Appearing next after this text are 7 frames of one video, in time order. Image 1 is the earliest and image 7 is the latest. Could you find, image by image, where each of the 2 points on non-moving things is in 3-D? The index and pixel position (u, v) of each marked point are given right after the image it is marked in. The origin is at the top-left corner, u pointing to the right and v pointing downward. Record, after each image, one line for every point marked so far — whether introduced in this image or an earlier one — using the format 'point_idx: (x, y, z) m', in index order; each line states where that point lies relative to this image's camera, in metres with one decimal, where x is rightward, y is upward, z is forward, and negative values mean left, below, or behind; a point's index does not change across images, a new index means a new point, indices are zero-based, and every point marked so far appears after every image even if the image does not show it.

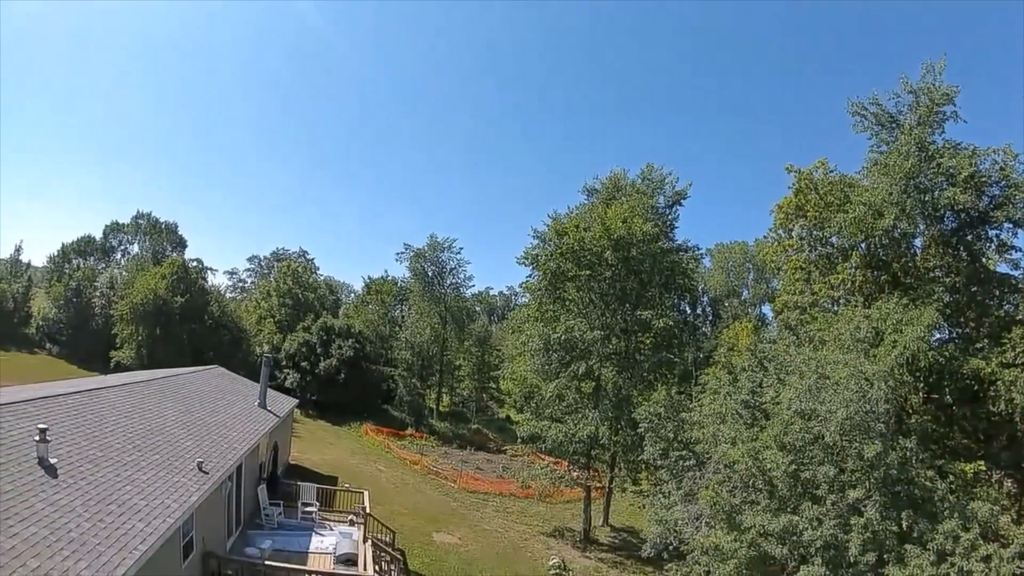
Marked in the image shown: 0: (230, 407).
0: (-8.8, -3.7, +17.9) m
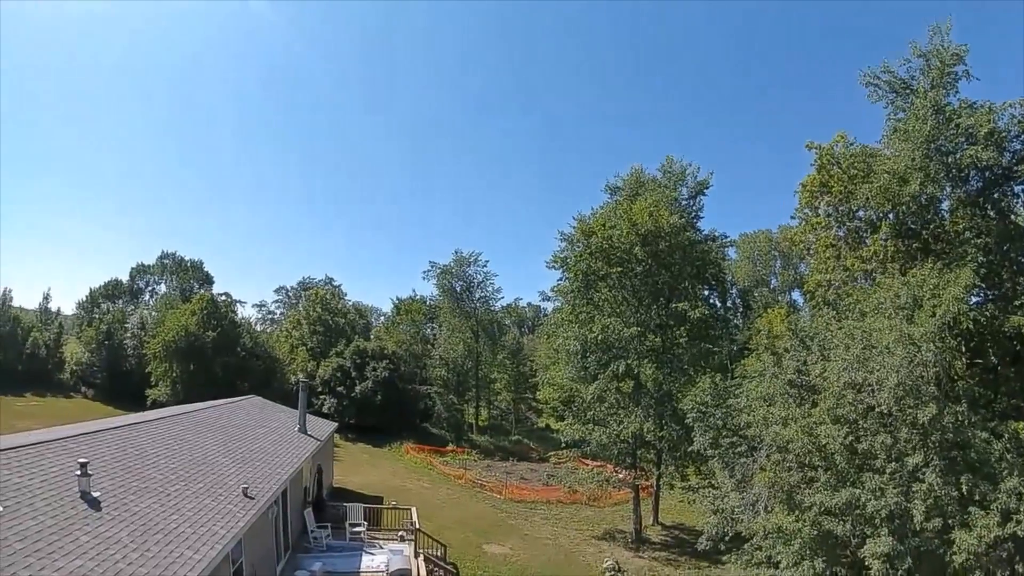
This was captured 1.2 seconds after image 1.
0: (-7.6, -4.6, +18.0) m
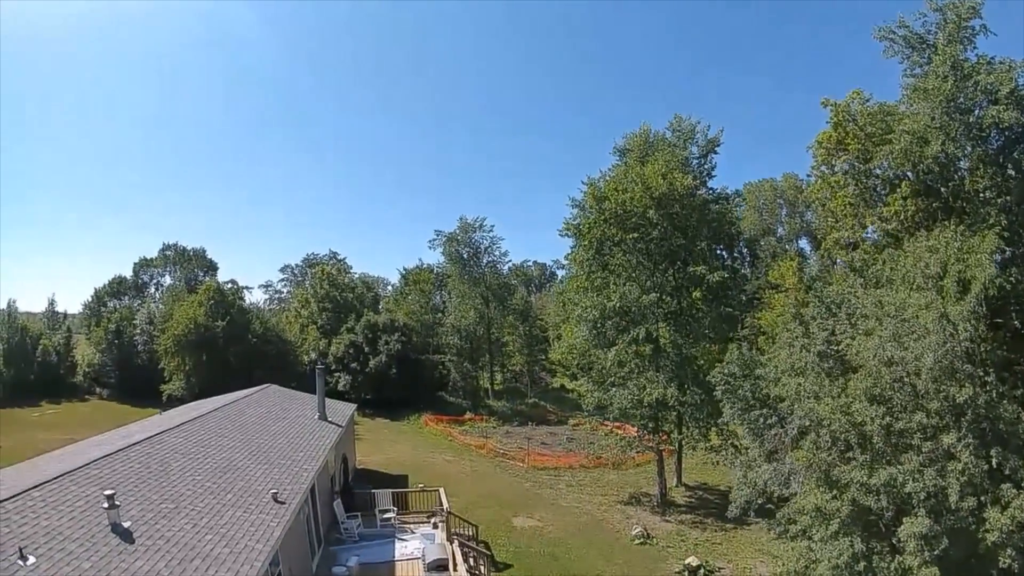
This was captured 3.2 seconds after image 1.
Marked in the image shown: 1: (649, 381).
0: (-6.9, -4.4, +18.1) m
1: (+4.7, -3.3, +19.9) m
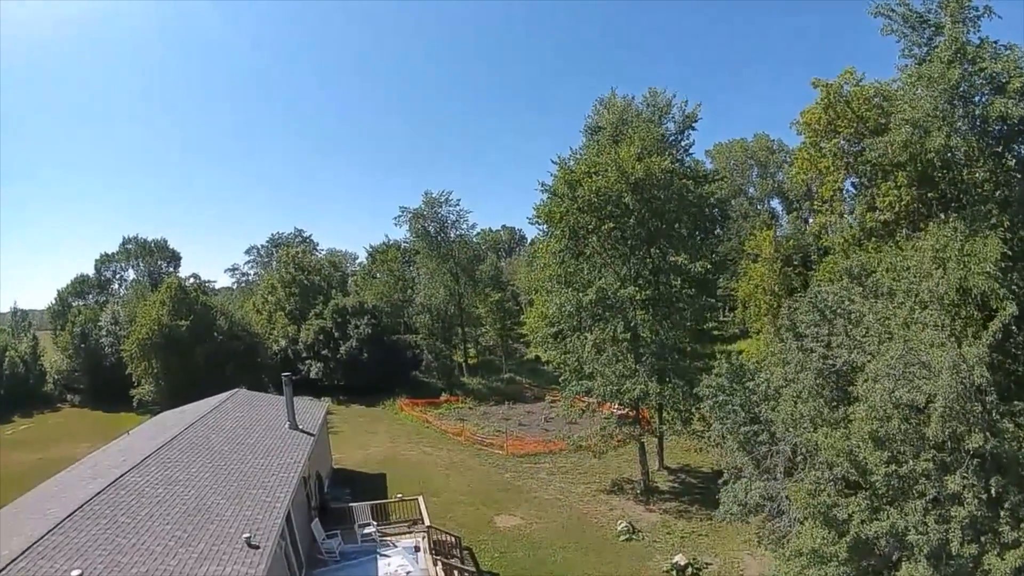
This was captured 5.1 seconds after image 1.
0: (-7.5, -4.6, +17.3) m
1: (+3.9, -2.9, +19.7) m
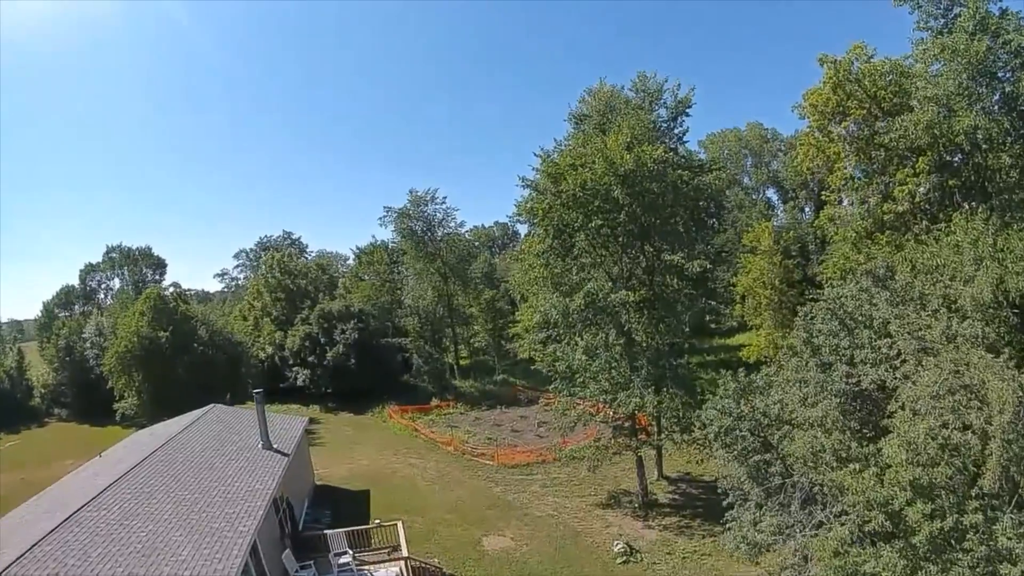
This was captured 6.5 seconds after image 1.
0: (-7.9, -5.0, +16.0) m
1: (+3.5, -2.9, +18.5) m
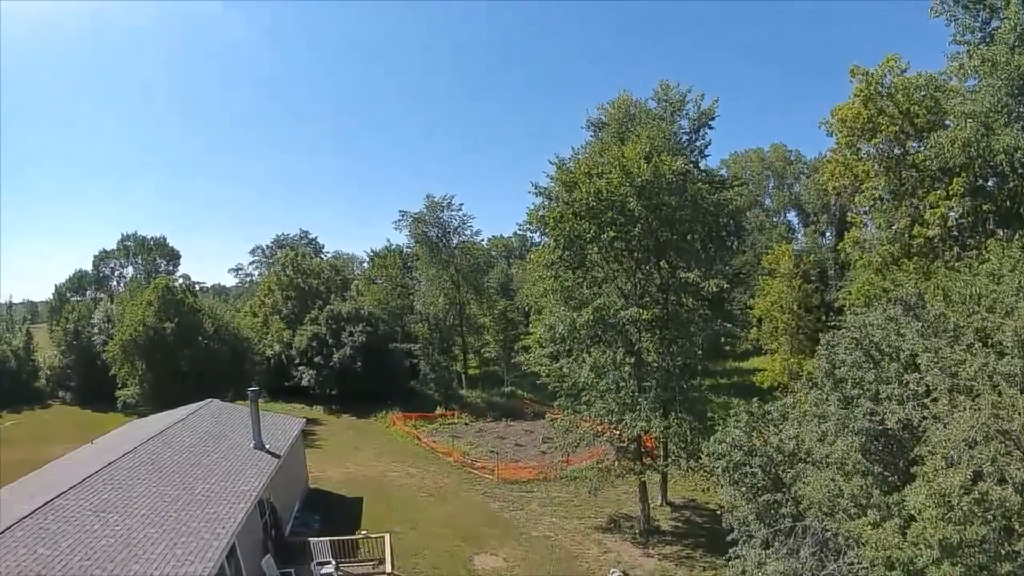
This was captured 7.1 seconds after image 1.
0: (-8.0, -4.8, +15.6) m
1: (+3.5, -3.4, +17.7) m
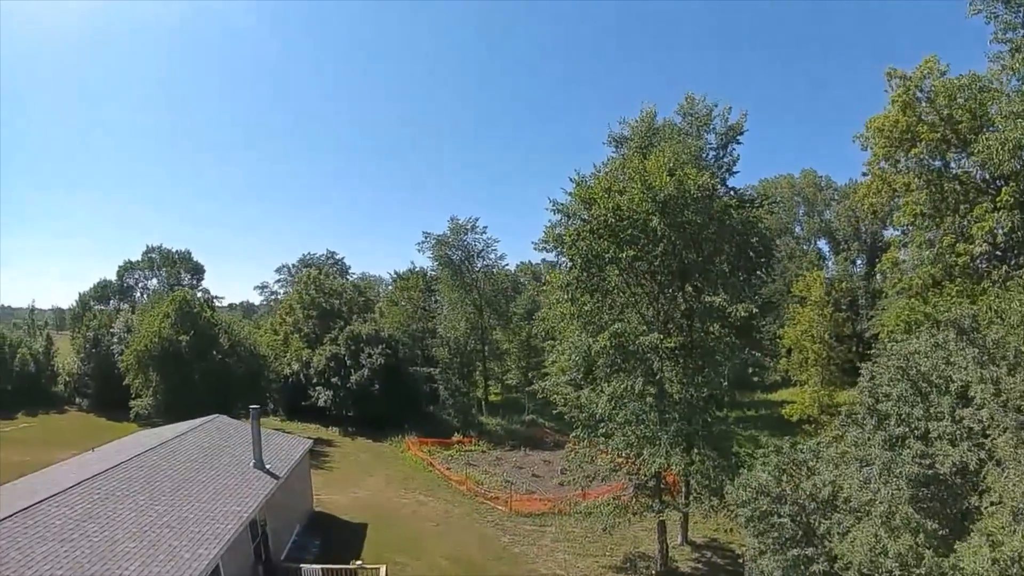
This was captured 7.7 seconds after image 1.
0: (-7.8, -5.1, +15.0) m
1: (+3.8, -4.0, +16.6) m
